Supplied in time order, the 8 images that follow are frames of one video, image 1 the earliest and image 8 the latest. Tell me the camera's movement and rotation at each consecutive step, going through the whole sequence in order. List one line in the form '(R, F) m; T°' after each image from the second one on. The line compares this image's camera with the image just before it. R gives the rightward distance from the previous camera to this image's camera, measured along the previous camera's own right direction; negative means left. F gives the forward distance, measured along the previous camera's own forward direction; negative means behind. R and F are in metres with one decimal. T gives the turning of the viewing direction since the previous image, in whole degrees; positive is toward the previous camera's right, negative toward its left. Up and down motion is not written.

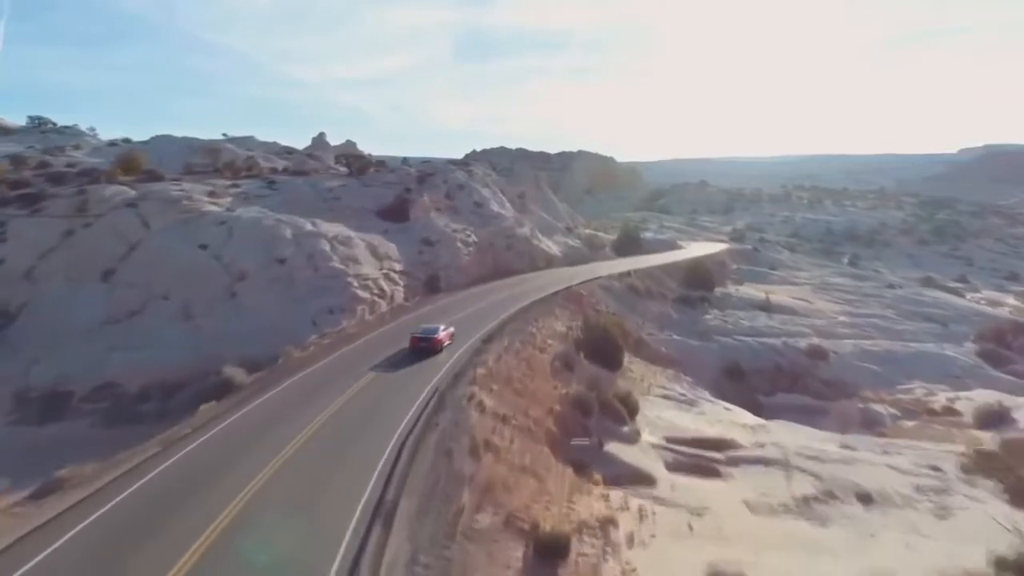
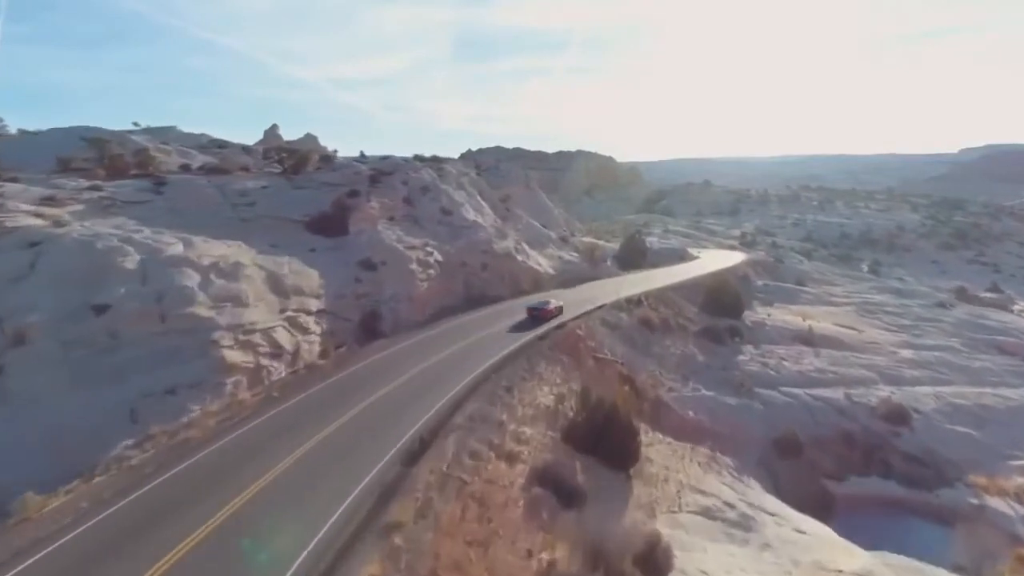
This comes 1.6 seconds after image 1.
(+1.0, +12.7) m; 0°
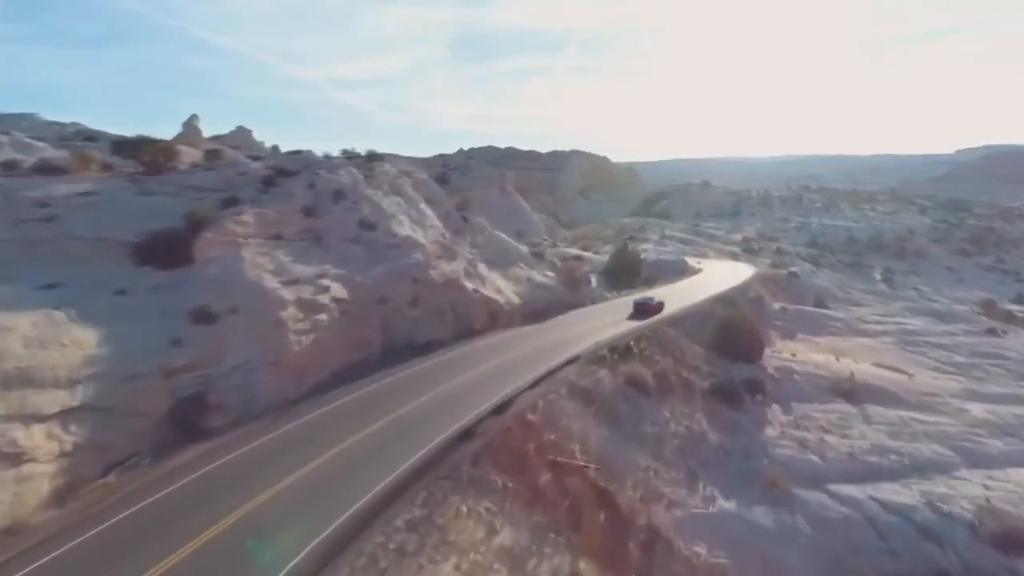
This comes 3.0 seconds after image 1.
(+1.9, +12.2) m; 0°
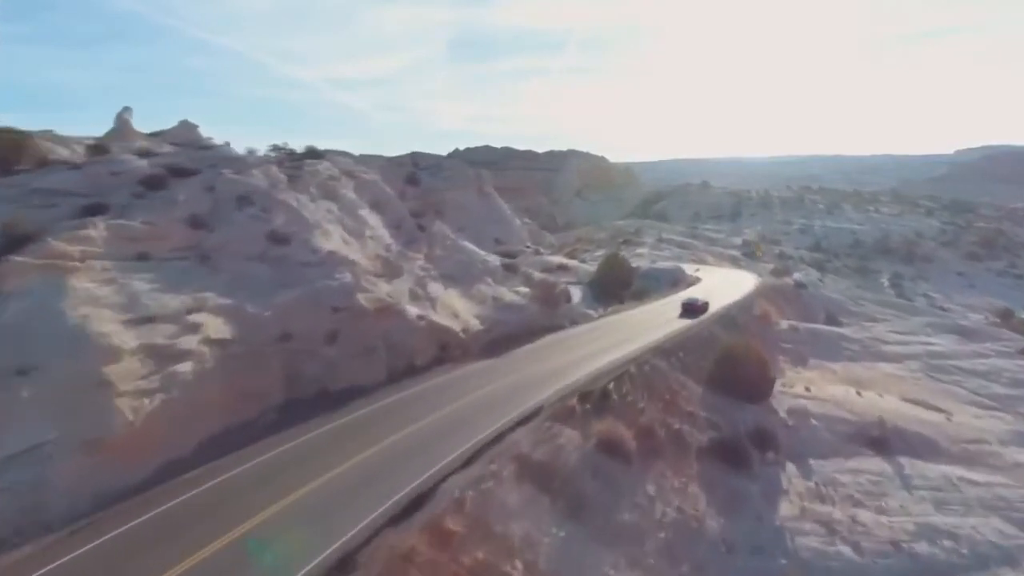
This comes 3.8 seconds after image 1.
(+1.4, +7.0) m; 0°
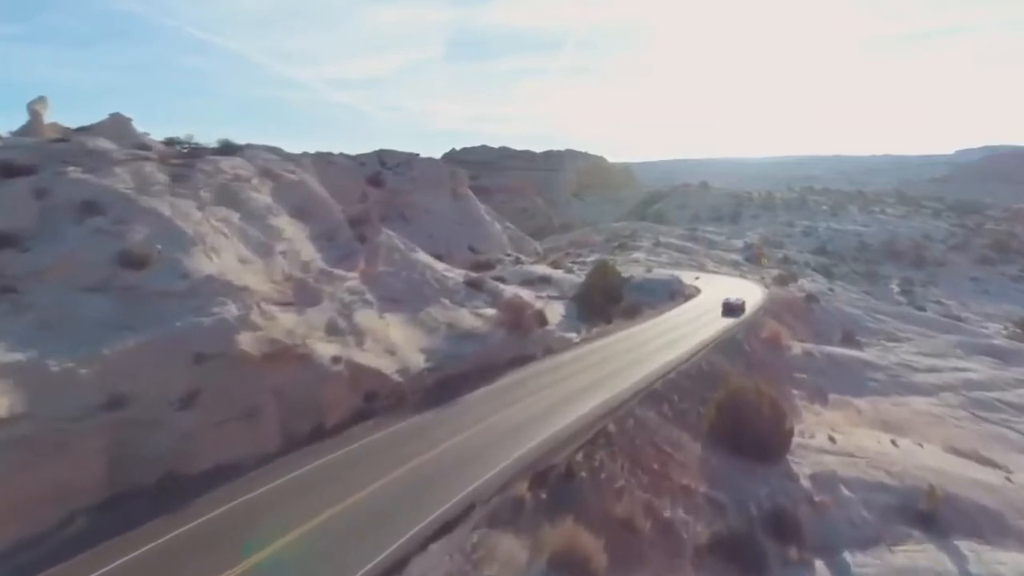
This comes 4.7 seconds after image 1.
(+1.4, +7.1) m; 0°
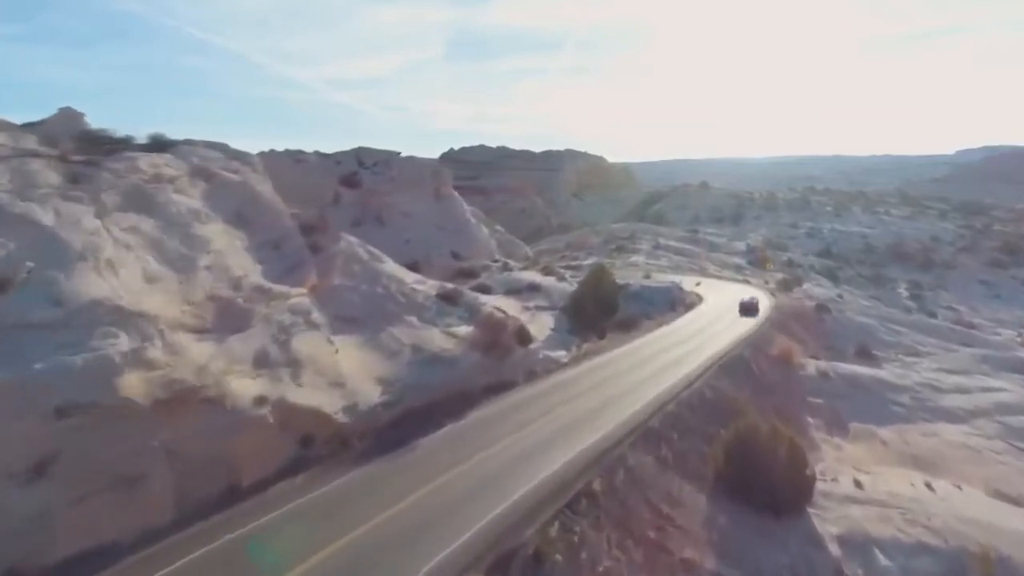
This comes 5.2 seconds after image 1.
(+0.7, +4.4) m; 0°
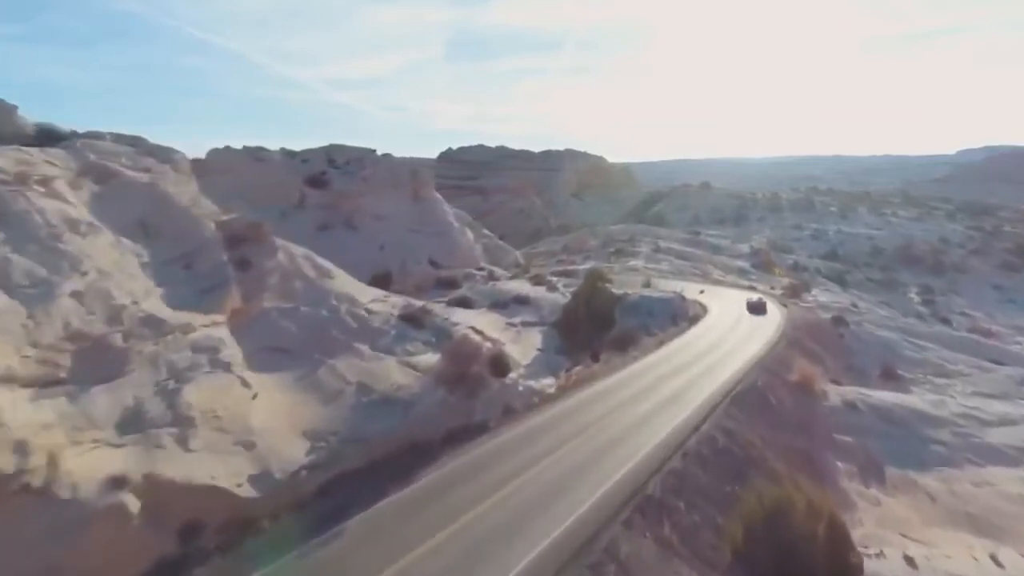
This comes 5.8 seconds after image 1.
(+0.7, +5.2) m; 0°
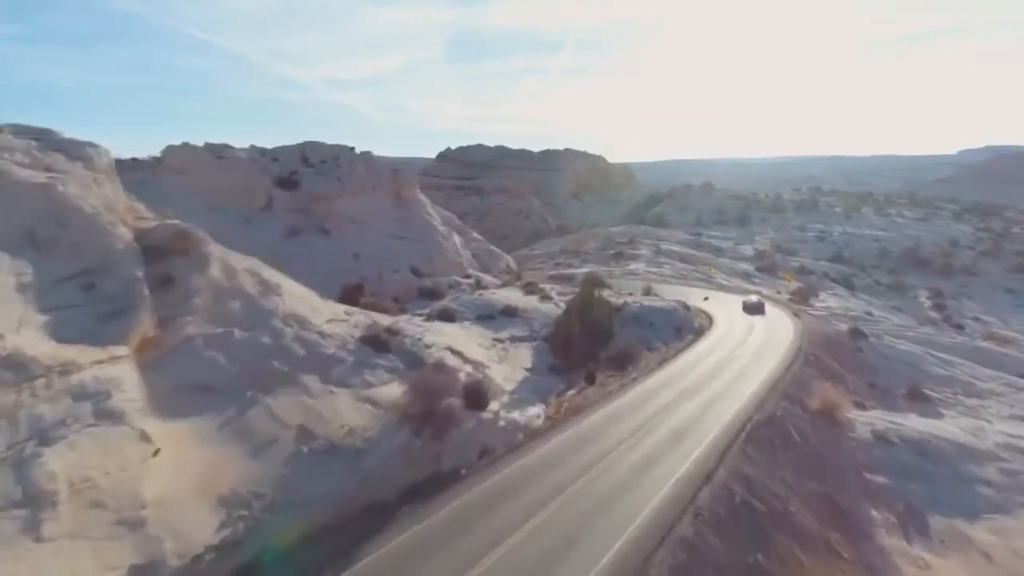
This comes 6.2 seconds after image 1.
(+0.5, +4.1) m; 0°
